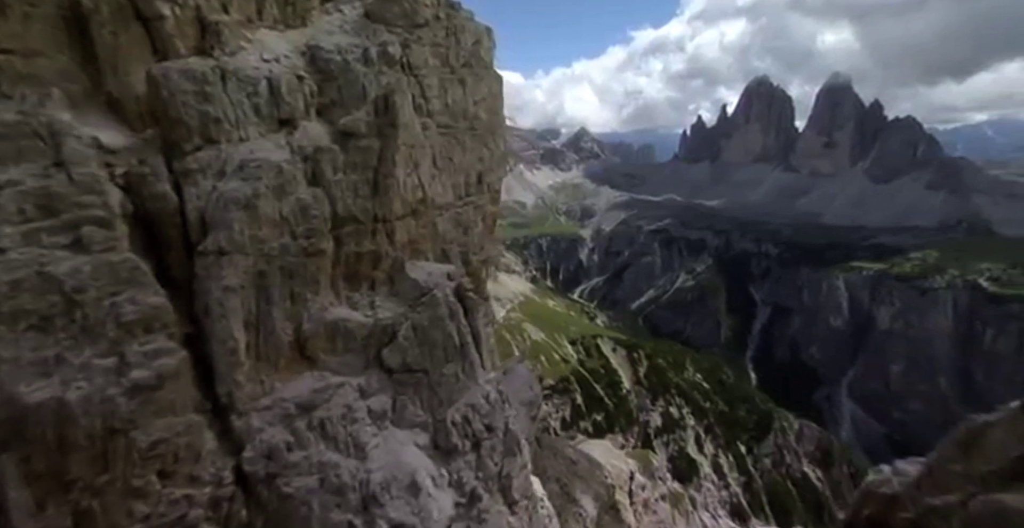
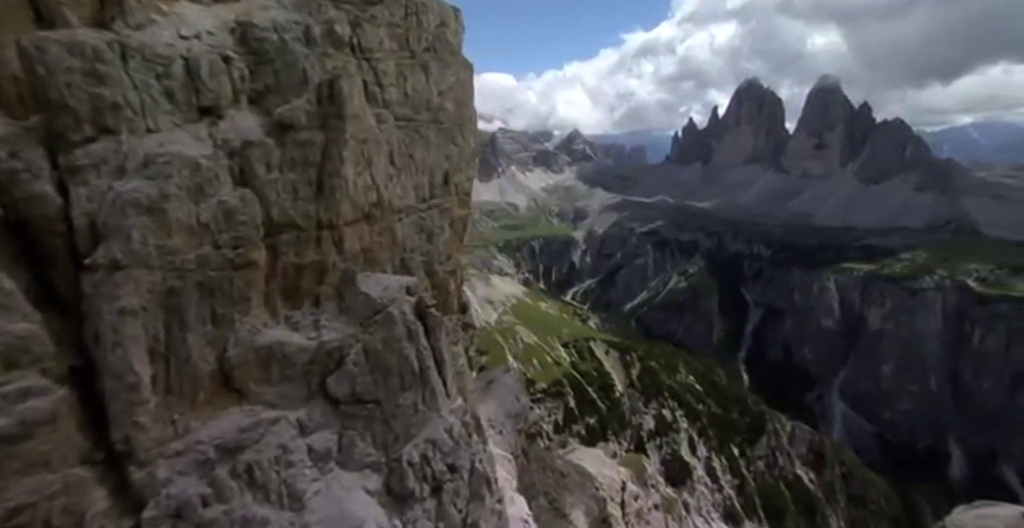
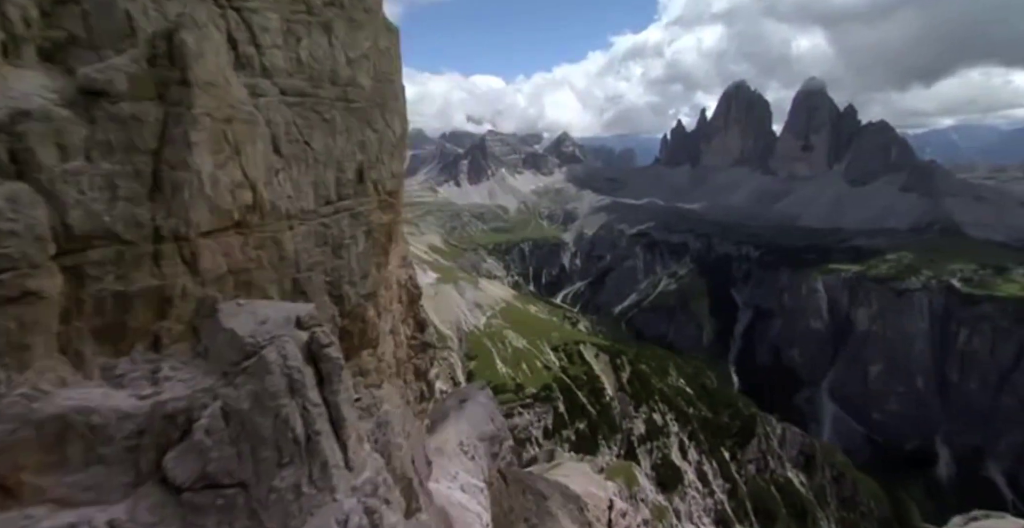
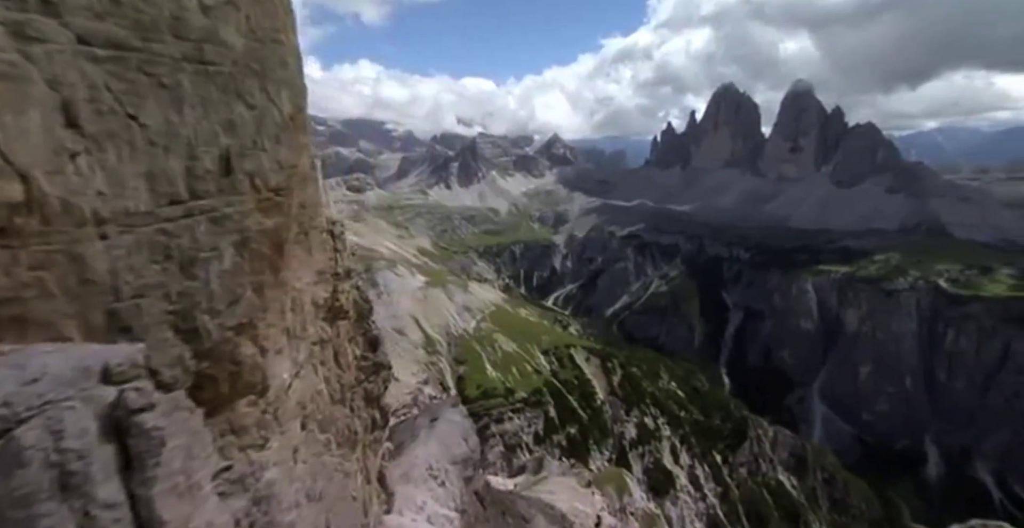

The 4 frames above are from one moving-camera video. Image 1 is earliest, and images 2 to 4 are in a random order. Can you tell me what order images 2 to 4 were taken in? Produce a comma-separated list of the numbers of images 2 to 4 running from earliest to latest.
2, 3, 4
